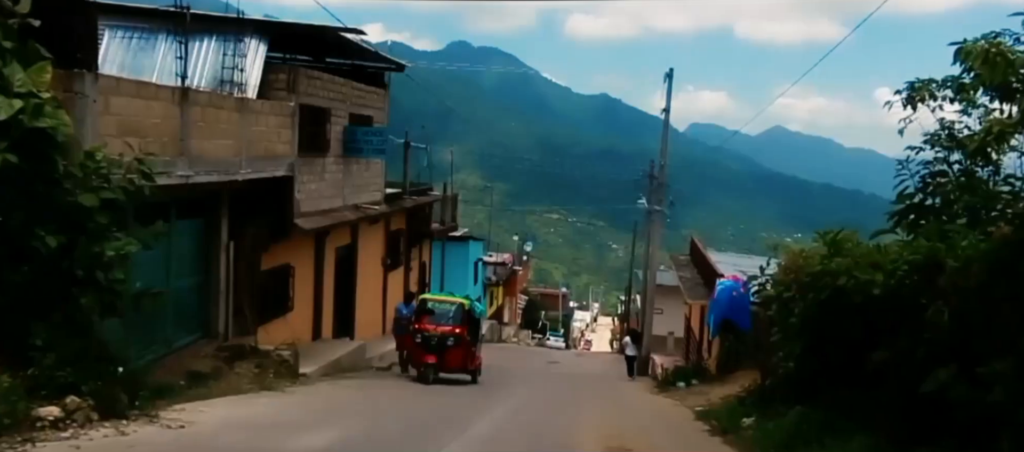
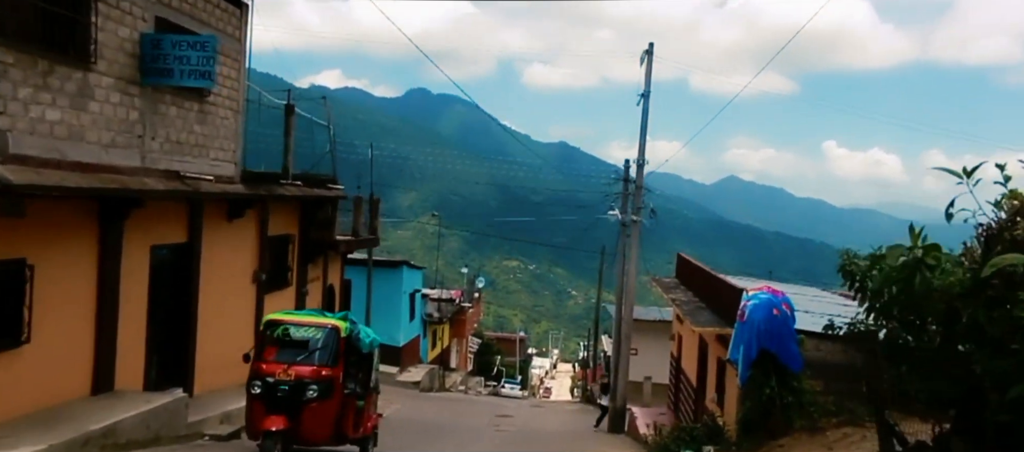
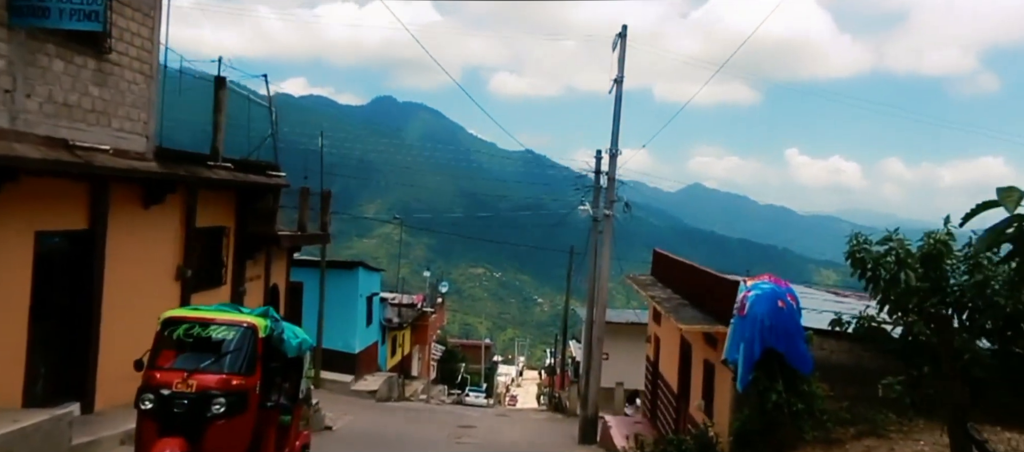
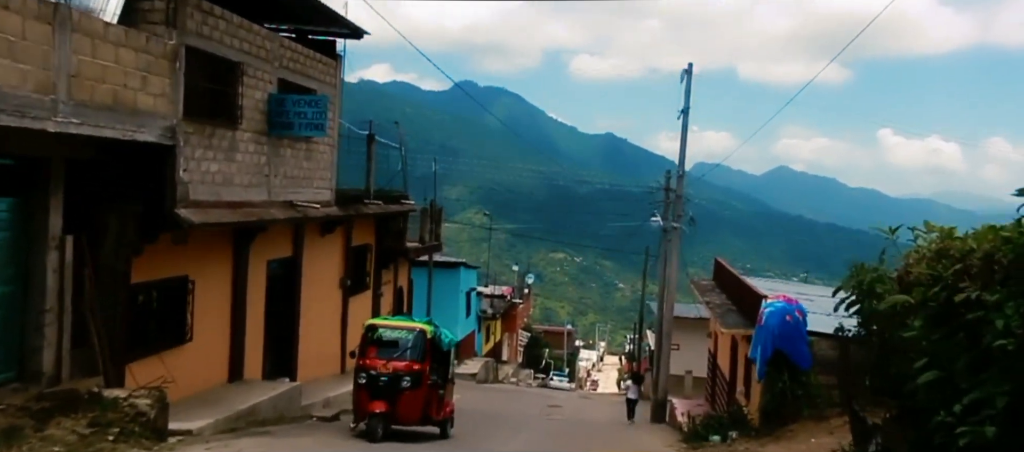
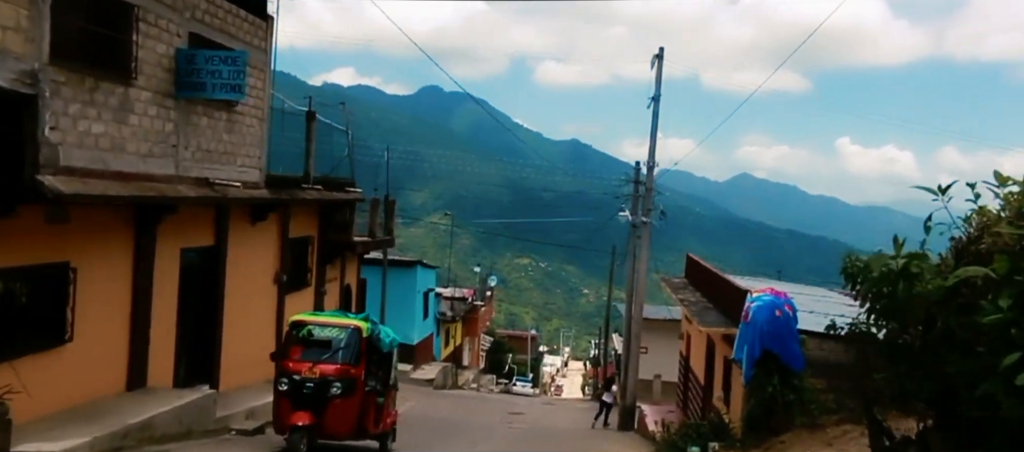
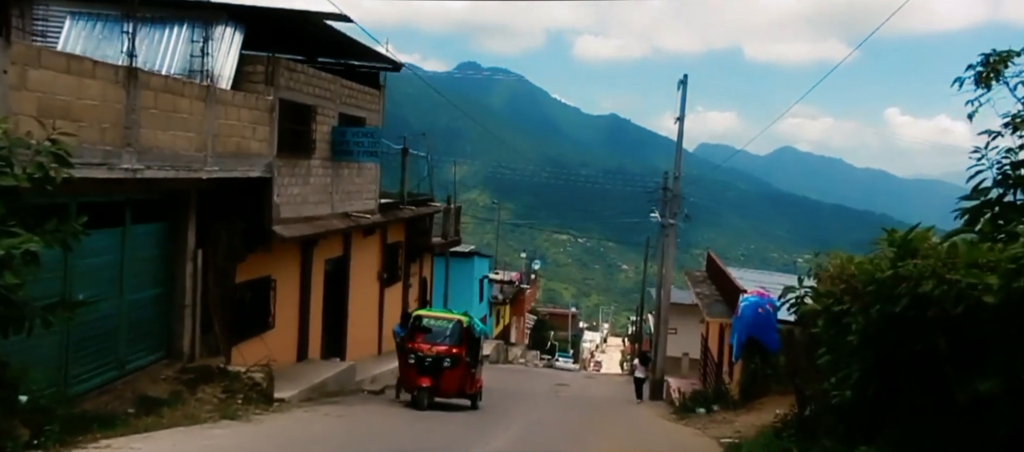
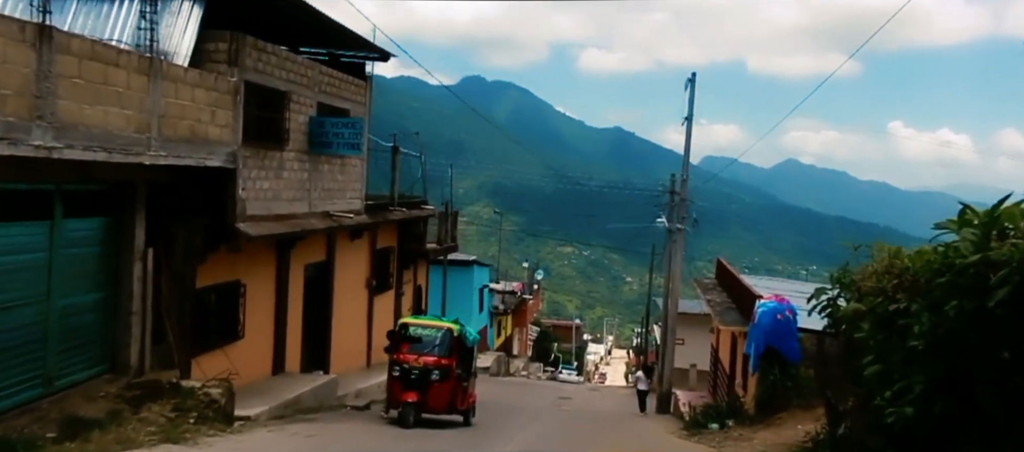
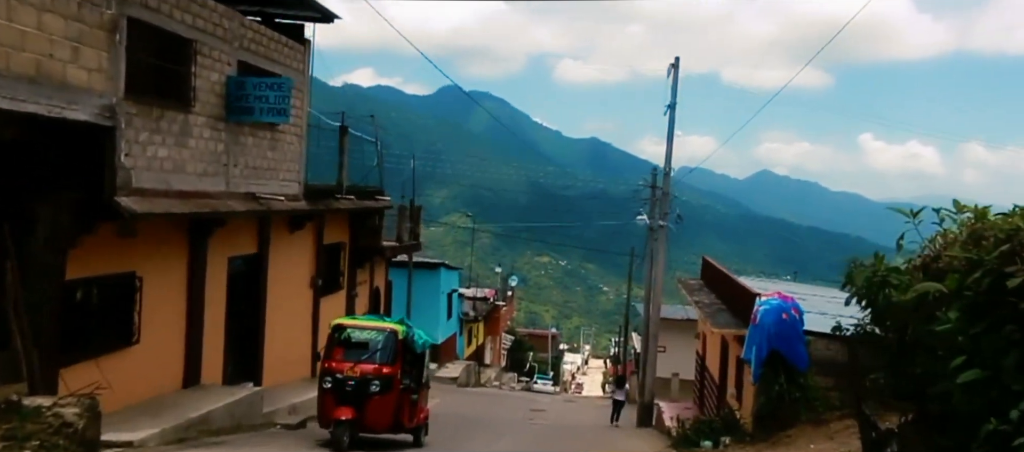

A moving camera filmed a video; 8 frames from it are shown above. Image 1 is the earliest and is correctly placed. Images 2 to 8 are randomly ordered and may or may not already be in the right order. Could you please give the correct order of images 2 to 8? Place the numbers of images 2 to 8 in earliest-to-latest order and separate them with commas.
6, 7, 4, 8, 5, 2, 3
